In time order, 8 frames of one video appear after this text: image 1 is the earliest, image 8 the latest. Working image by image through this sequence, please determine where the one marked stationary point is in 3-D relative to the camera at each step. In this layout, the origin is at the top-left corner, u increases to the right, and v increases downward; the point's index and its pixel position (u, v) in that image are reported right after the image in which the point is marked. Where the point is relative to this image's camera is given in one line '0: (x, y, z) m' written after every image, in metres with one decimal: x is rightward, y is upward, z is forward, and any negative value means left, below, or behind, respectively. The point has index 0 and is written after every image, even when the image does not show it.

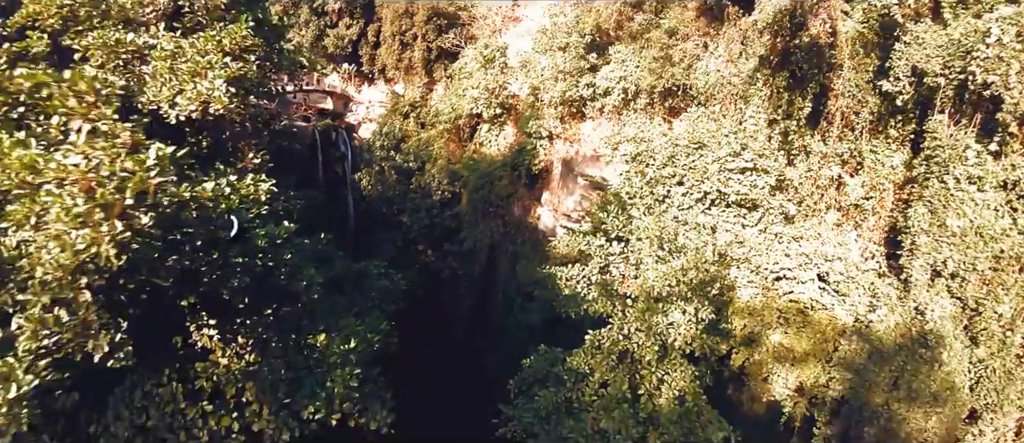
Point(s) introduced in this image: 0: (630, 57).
0: (+2.1, +3.0, +10.7) m
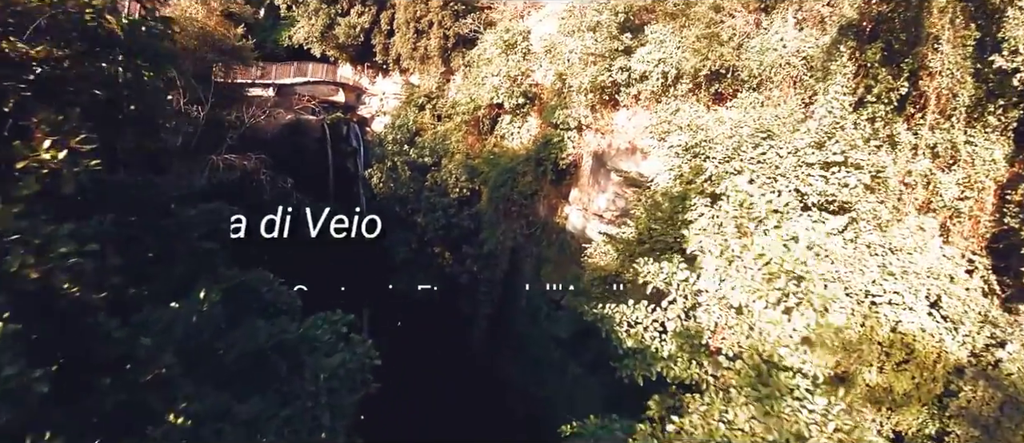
0: (+2.5, +3.0, +9.4) m
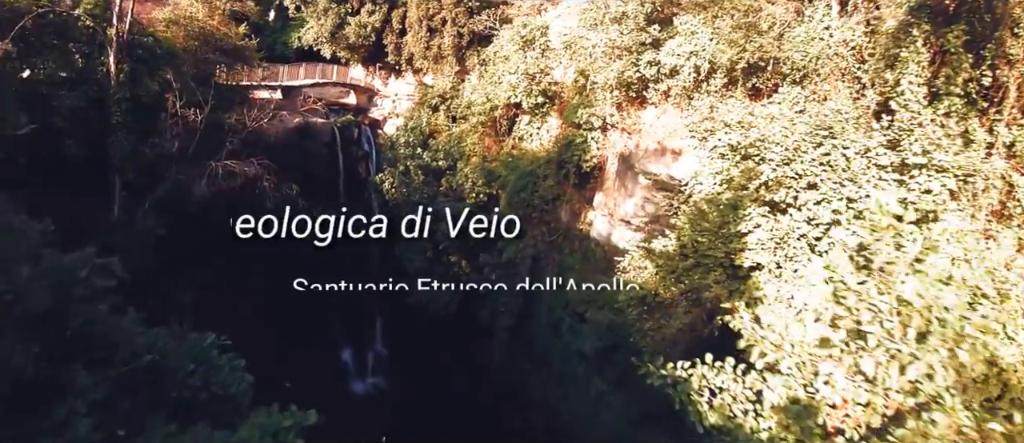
0: (+2.8, +2.9, +8.7) m
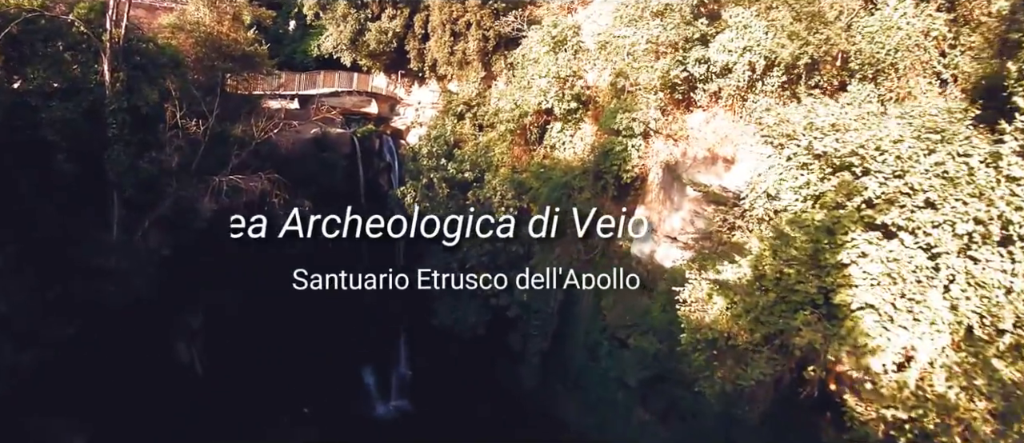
0: (+3.2, +2.7, +7.7) m
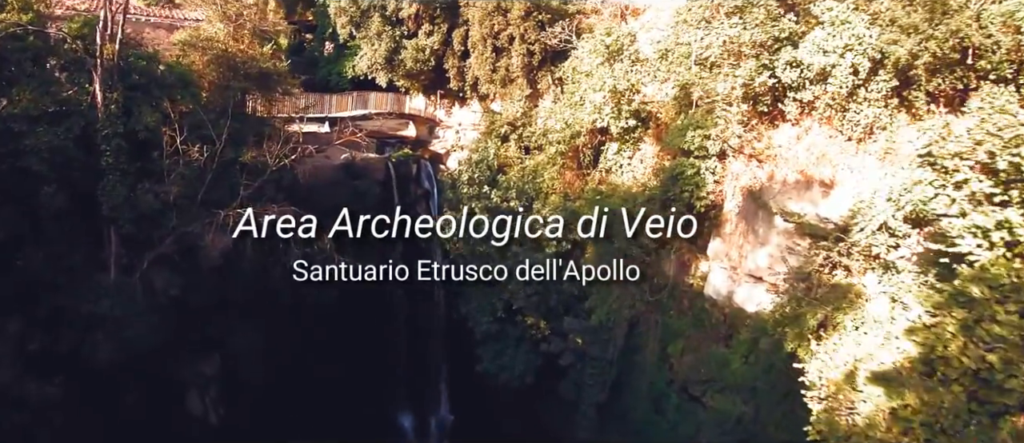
0: (+3.8, +2.3, +6.3) m
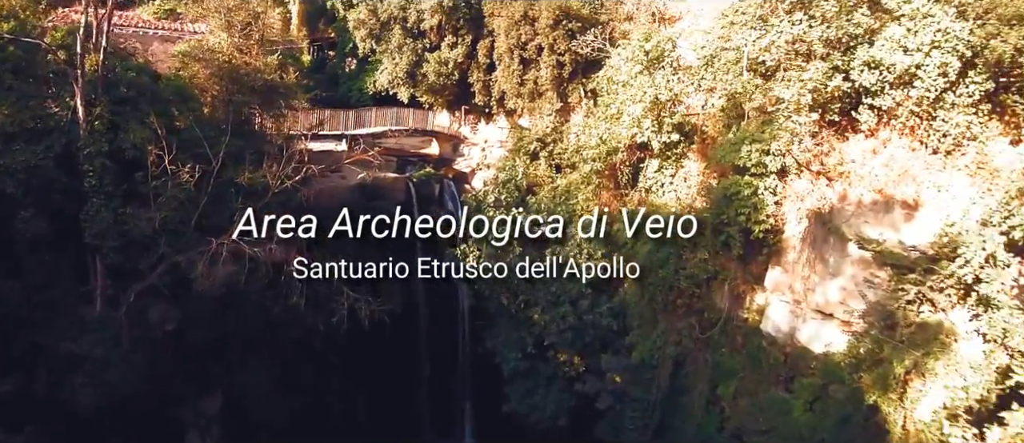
0: (+4.1, +2.0, +5.4) m
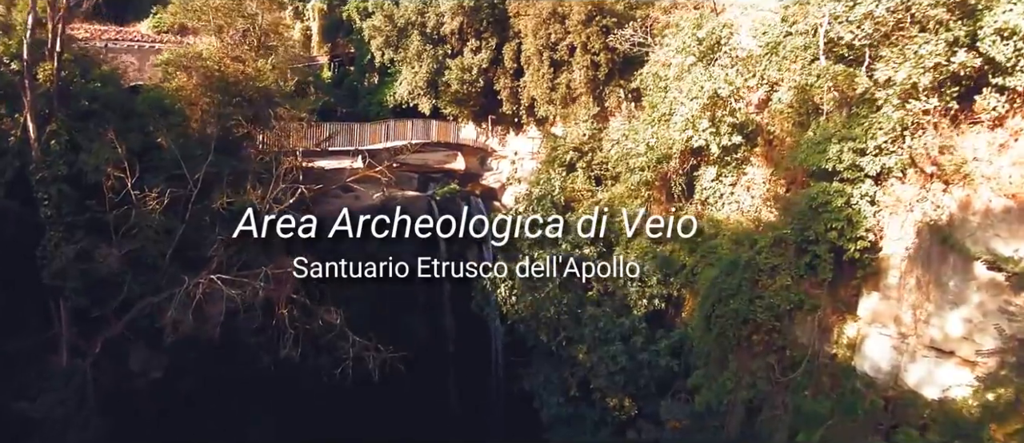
0: (+4.3, +1.9, +4.2) m
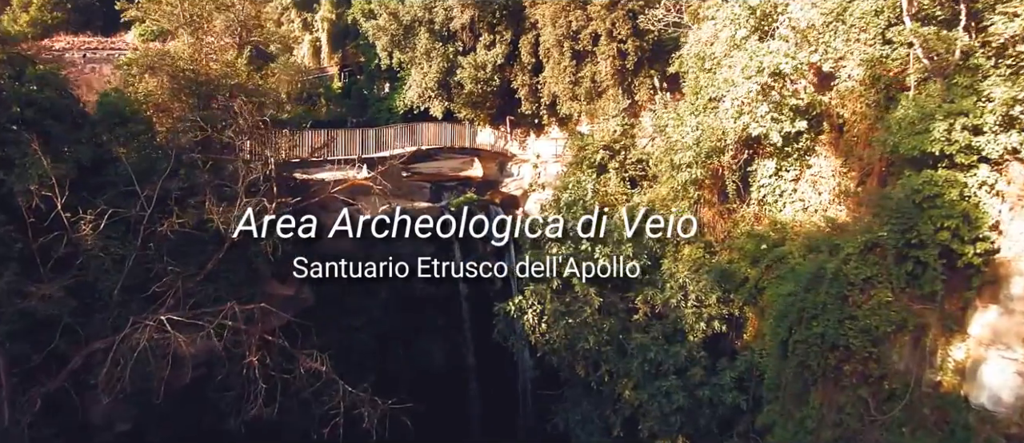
0: (+4.4, +2.0, +3.1) m
